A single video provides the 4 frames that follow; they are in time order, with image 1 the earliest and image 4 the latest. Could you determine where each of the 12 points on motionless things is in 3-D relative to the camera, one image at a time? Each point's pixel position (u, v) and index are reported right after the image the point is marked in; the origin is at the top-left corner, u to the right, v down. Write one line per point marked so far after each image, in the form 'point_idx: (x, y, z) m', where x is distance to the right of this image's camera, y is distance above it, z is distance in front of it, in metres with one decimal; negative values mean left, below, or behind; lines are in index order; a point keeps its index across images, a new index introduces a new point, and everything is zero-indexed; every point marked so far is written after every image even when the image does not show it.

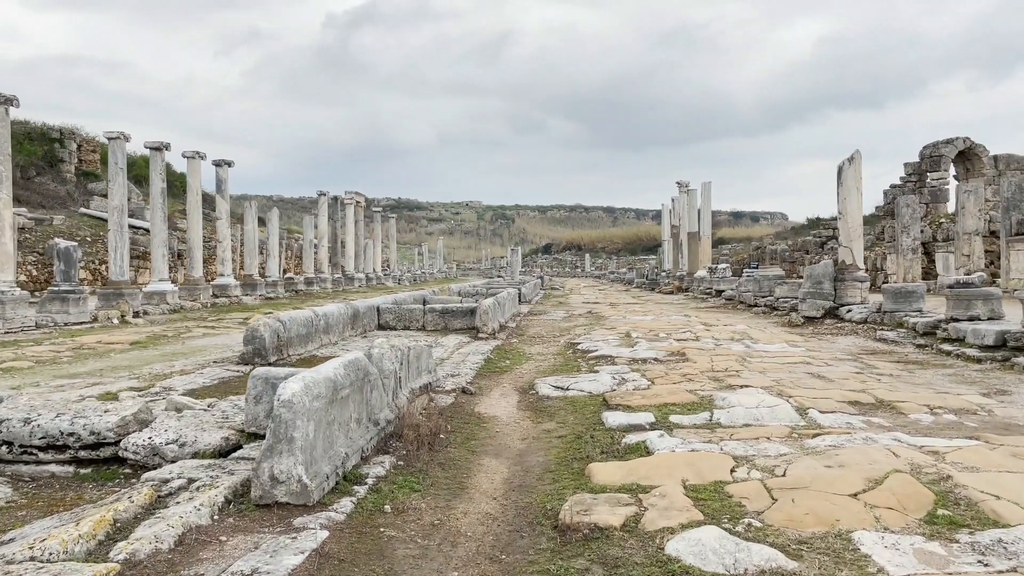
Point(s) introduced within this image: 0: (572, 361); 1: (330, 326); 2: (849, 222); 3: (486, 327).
0: (+0.7, -0.8, +7.1) m
1: (-2.4, -0.5, +8.3) m
2: (+5.4, +1.1, +10.1) m
3: (-0.4, -0.6, +9.4) m
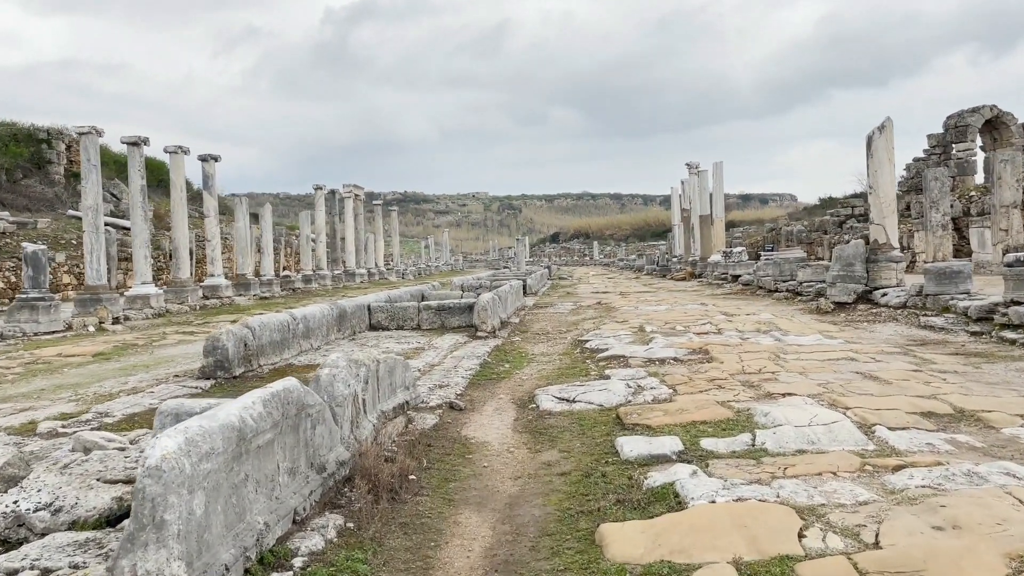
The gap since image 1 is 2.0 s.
0: (+0.7, -0.8, +6.3) m
1: (-2.4, -0.5, +7.5) m
2: (+5.4, +1.3, +9.2) m
3: (-0.4, -0.5, +8.6) m
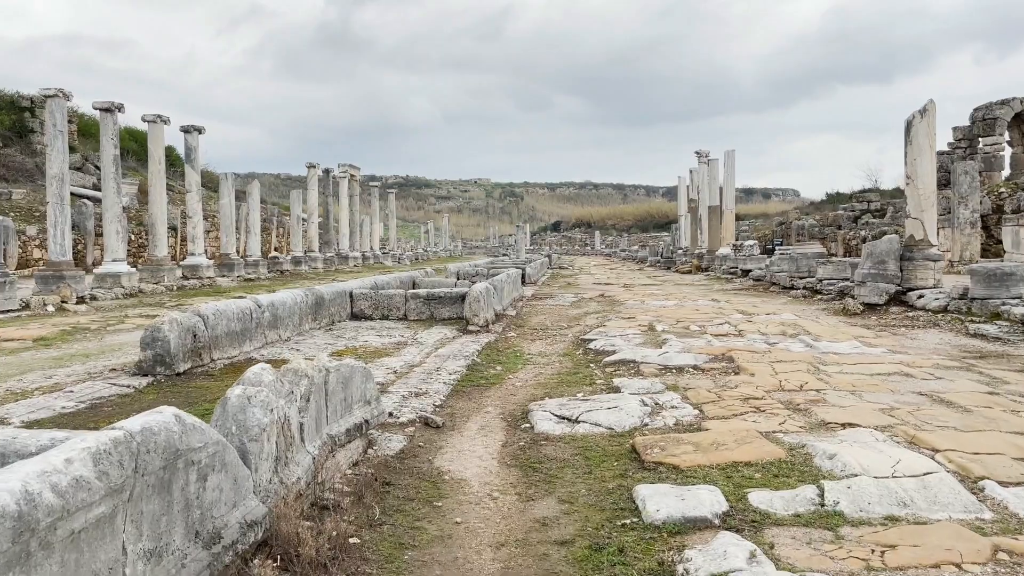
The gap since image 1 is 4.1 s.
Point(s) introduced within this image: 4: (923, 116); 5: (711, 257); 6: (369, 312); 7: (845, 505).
0: (+0.6, -0.7, +5.4) m
1: (-2.5, -0.3, +6.7) m
2: (+5.4, +1.3, +8.3) m
3: (-0.4, -0.4, +7.7) m
4: (+5.4, +2.3, +8.2) m
5: (+6.1, +1.0, +19.3) m
6: (-2.0, -0.3, +8.6) m
7: (+1.3, -0.8, +2.4) m
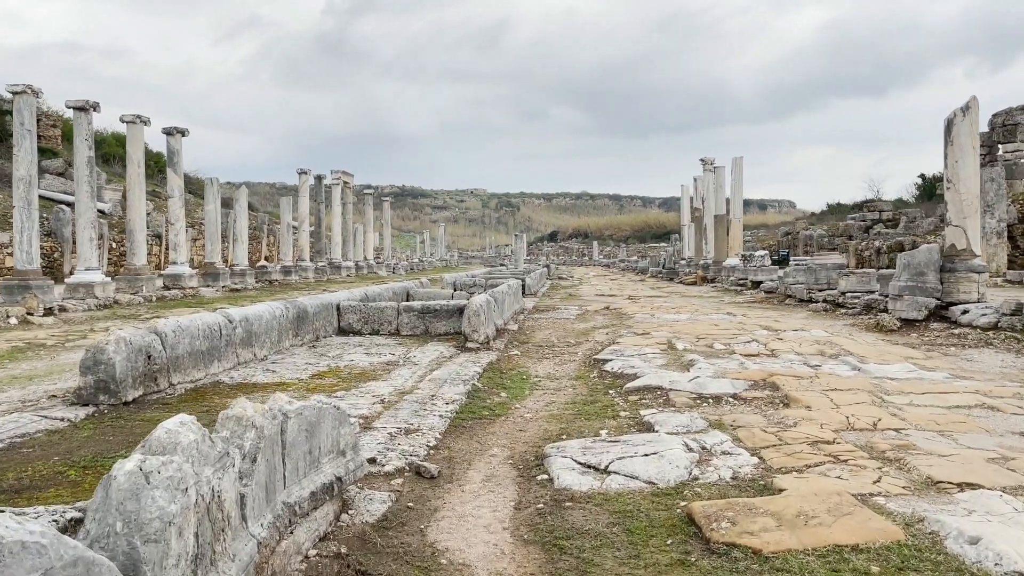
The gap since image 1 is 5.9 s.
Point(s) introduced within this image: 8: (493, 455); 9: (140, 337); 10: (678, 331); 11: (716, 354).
0: (+0.7, -0.8, +4.7) m
1: (-2.4, -0.4, +5.9) m
2: (+5.4, +1.1, +7.6) m
3: (-0.4, -0.5, +7.0) m
4: (+5.5, +2.1, +7.5) m
5: (+6.1, +0.6, +18.6) m
6: (-1.9, -0.5, +7.8) m
7: (+1.3, -0.9, +1.6) m
8: (-0.1, -0.9, +3.4) m
9: (-2.7, -0.3, +4.4) m
10: (+2.1, -0.5, +7.9) m
11: (+1.9, -0.6, +6.0) m
